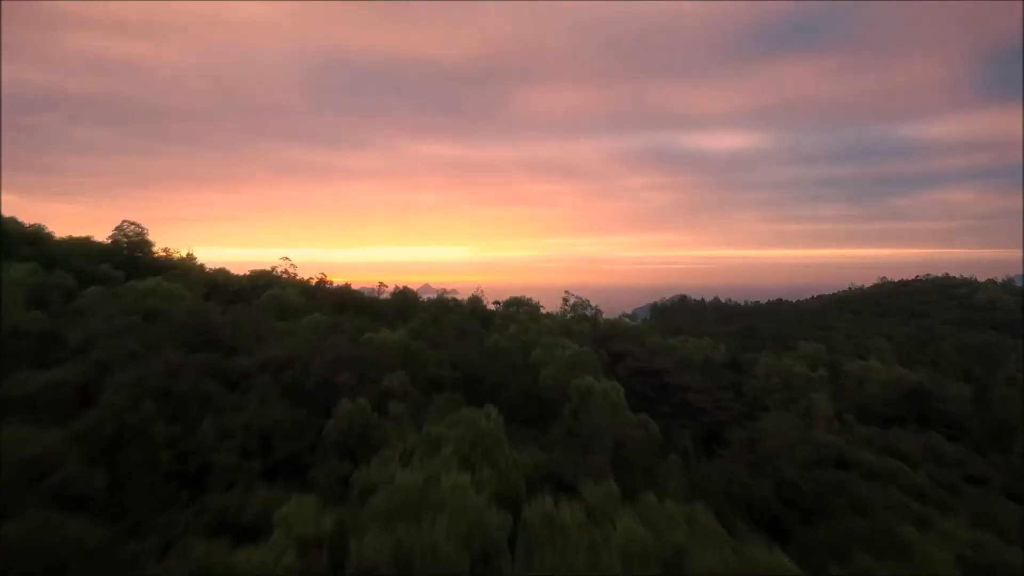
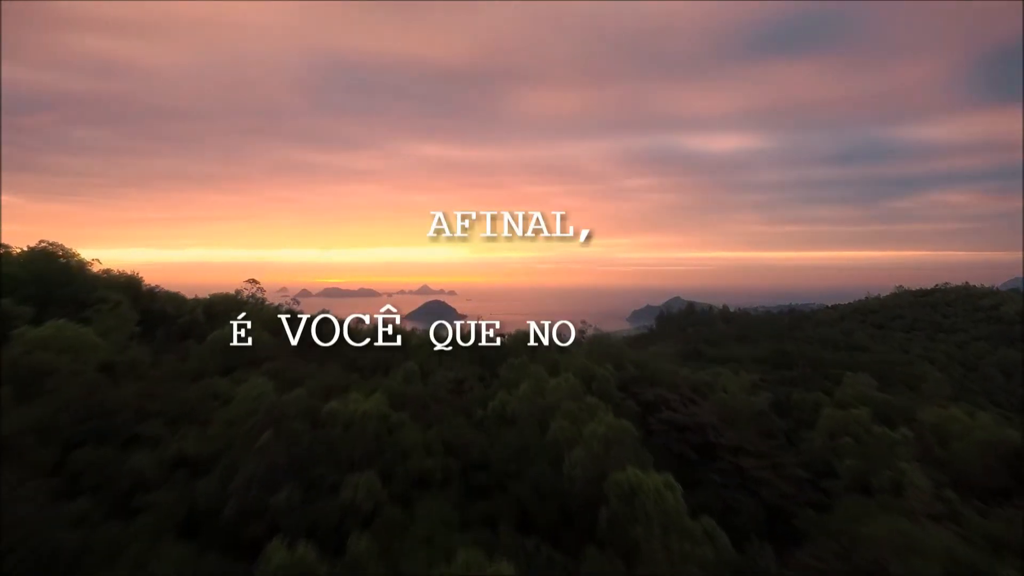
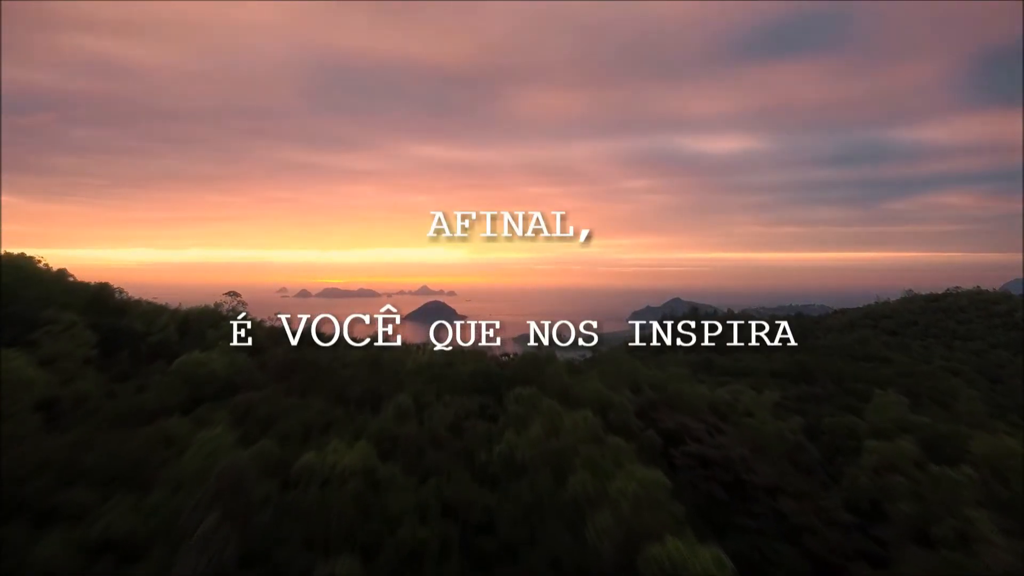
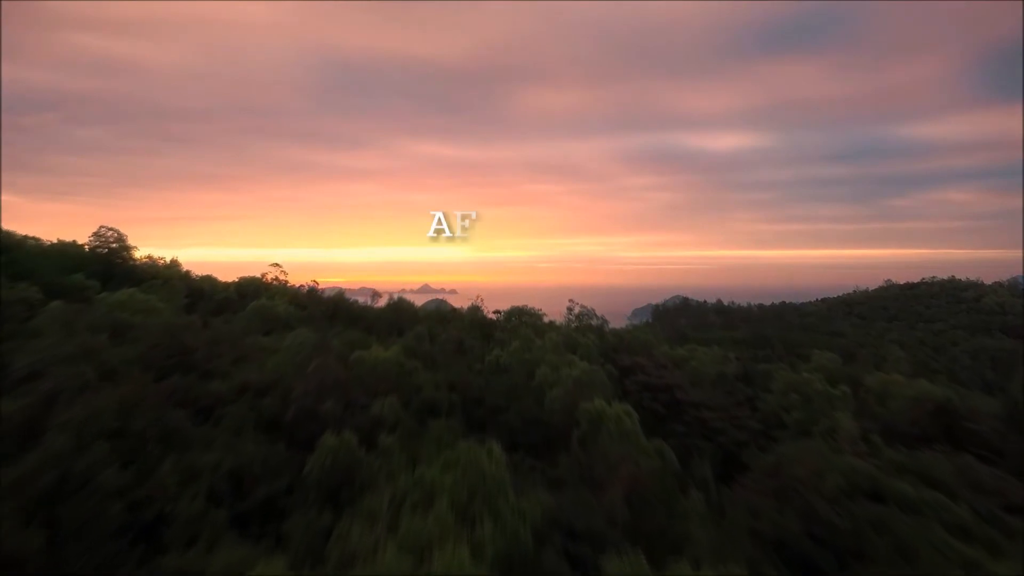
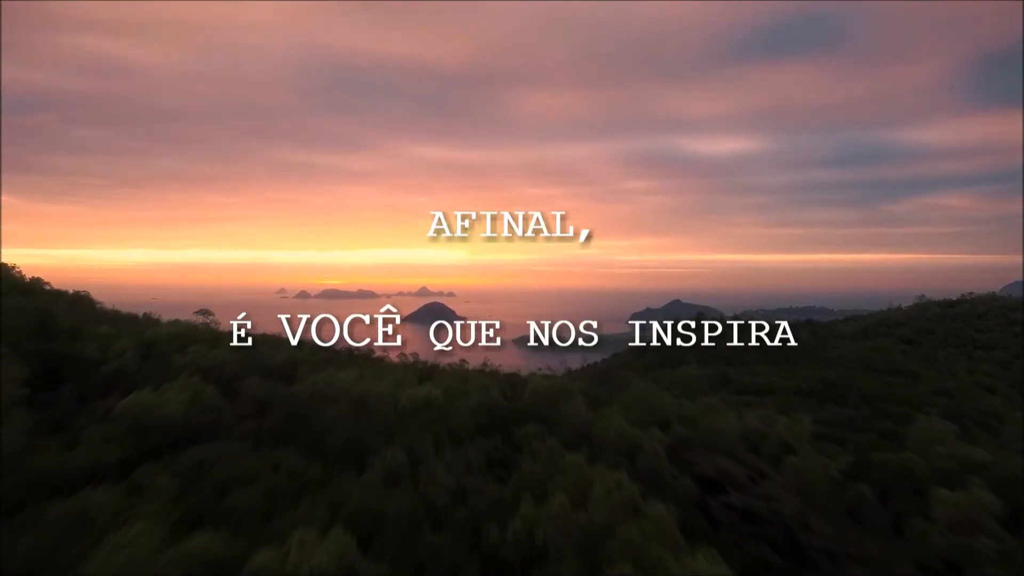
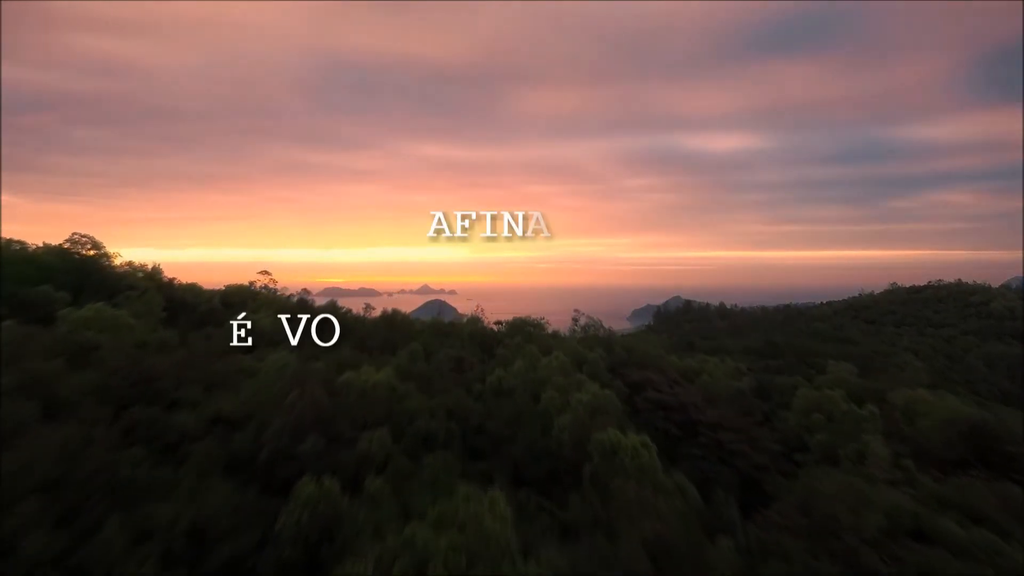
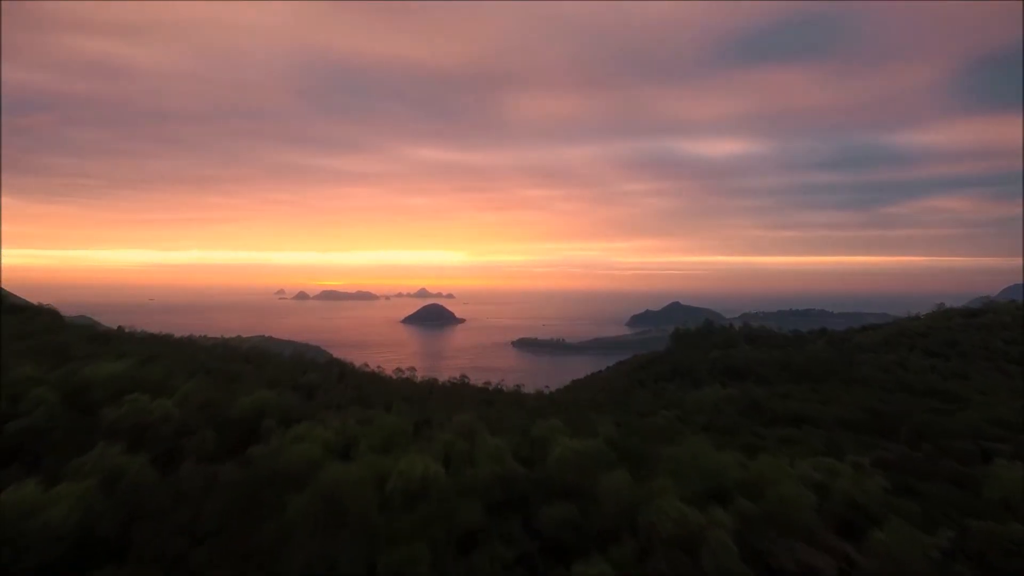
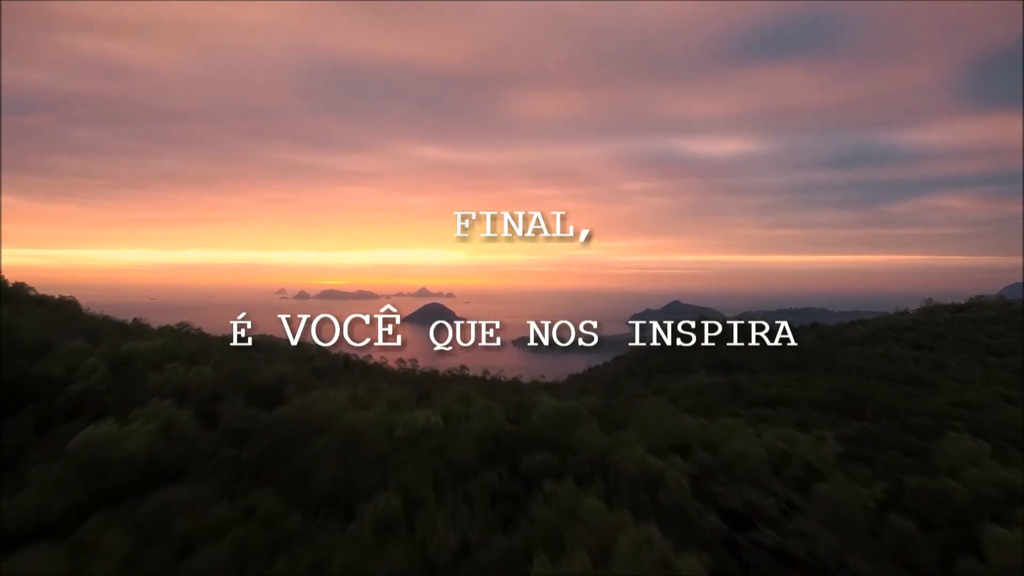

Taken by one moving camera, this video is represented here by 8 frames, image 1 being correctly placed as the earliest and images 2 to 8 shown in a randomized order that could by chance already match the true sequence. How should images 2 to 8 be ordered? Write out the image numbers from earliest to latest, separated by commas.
4, 6, 2, 3, 5, 8, 7
